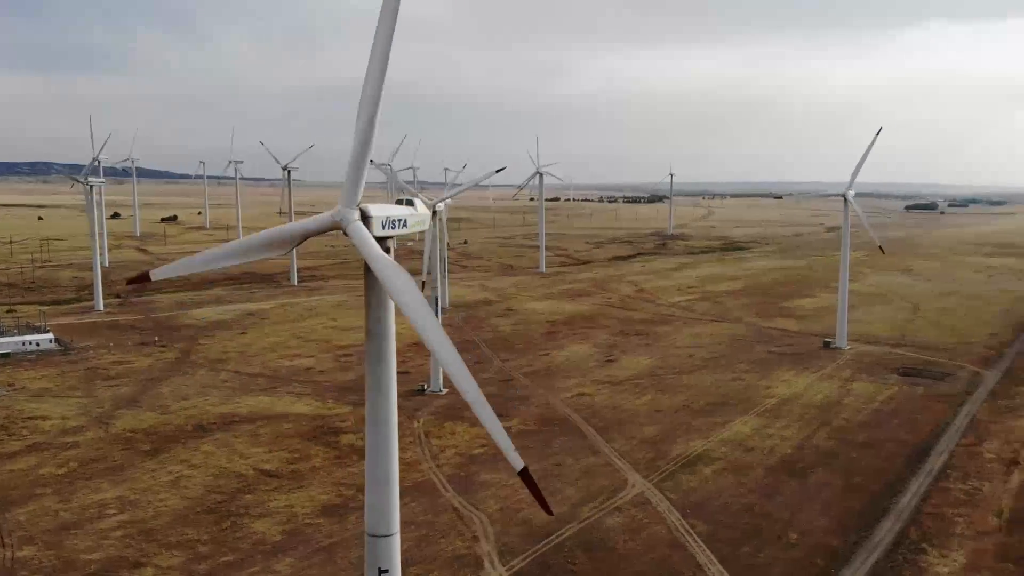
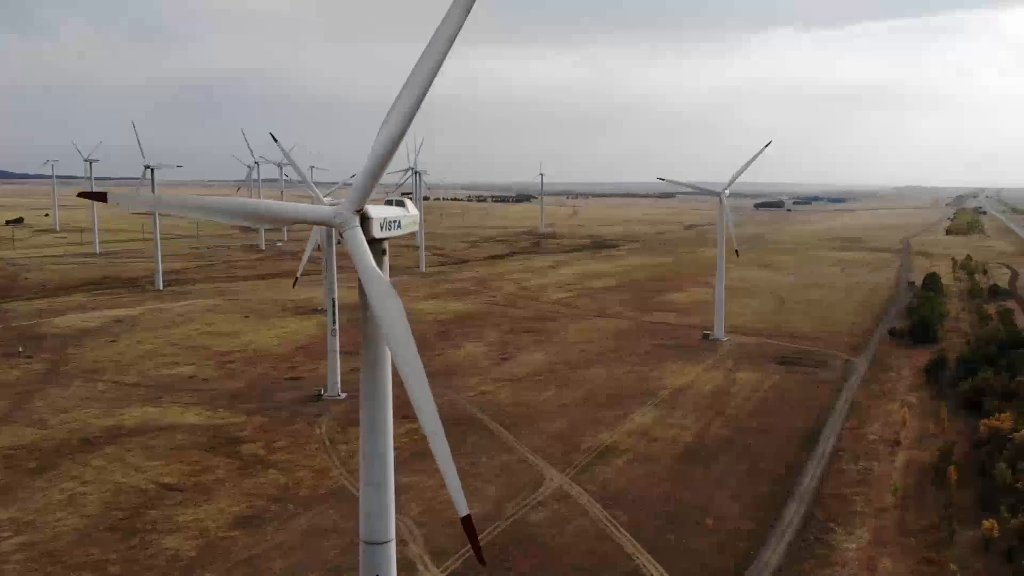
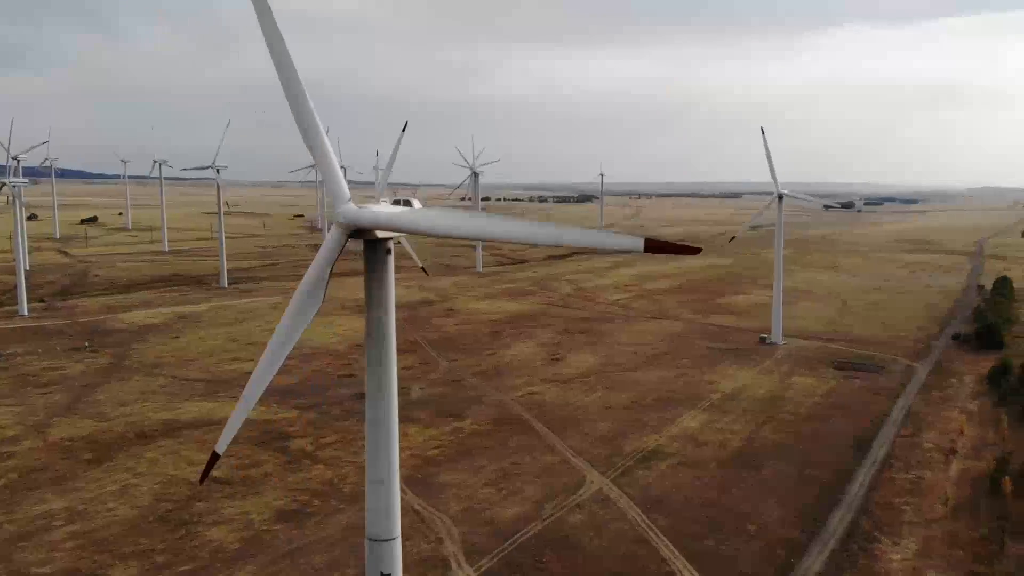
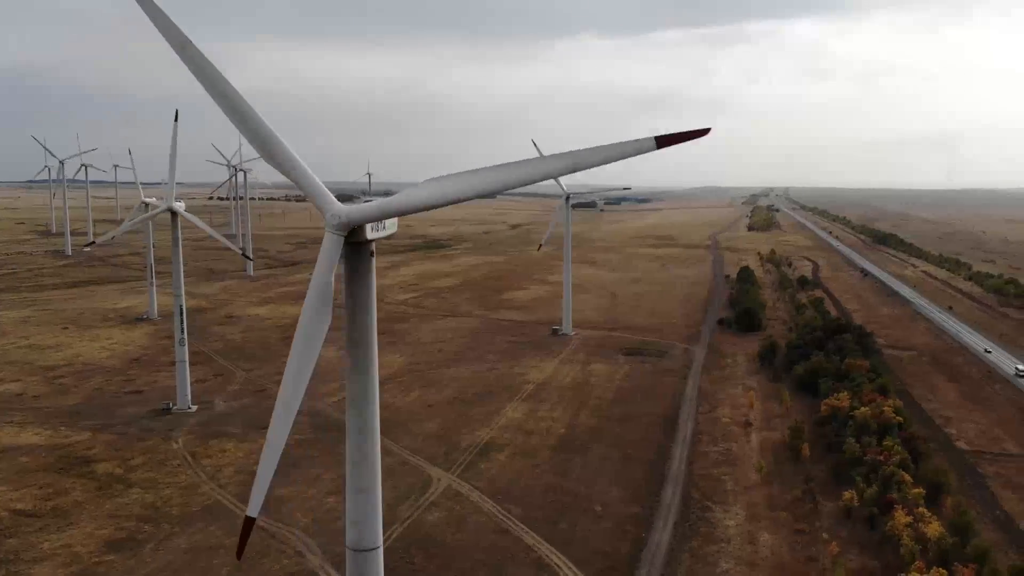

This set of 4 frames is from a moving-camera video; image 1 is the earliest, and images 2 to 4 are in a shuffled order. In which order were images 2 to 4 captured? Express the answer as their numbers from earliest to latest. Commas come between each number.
3, 2, 4
